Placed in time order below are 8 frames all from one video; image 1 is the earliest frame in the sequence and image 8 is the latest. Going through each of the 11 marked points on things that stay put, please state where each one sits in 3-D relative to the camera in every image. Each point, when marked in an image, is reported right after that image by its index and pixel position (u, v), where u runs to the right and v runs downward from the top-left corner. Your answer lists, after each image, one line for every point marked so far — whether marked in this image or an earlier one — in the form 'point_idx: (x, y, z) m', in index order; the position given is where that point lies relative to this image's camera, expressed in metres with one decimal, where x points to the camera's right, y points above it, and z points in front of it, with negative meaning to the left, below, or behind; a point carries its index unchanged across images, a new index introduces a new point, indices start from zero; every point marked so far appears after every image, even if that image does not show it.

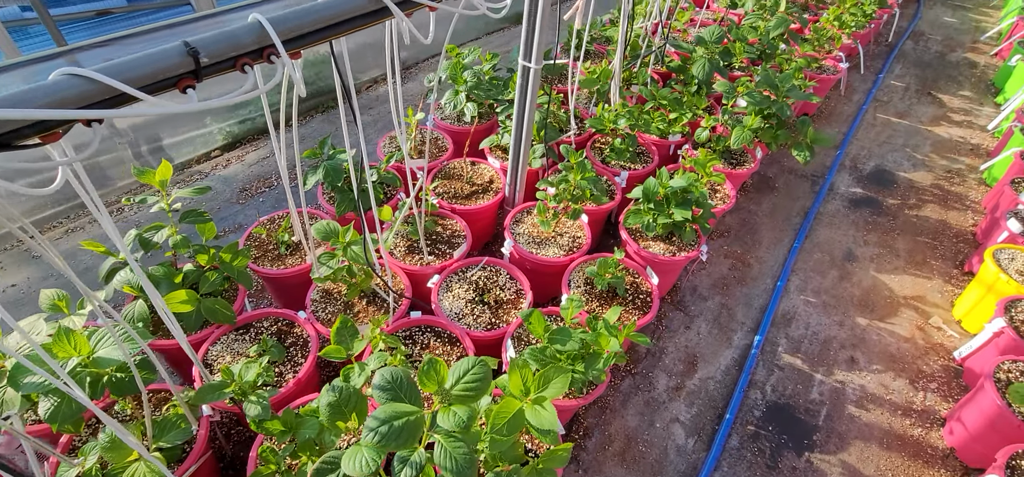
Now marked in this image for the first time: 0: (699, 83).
0: (+1.2, +1.0, +3.2) m
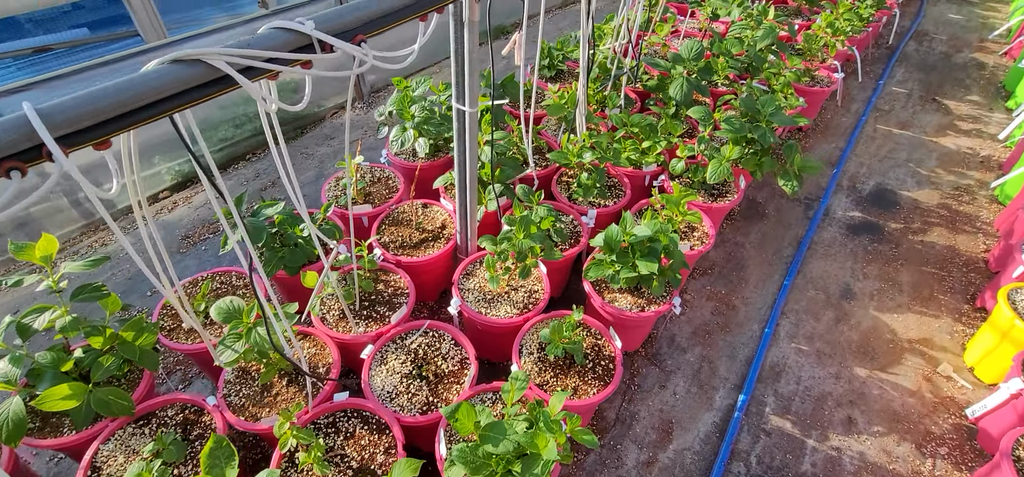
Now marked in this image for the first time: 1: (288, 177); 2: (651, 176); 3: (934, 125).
0: (+1.0, +0.8, +2.9) m
1: (-1.5, +0.4, +3.2) m
2: (+0.8, +0.3, +2.7) m
3: (+3.4, +0.9, +4.0) m
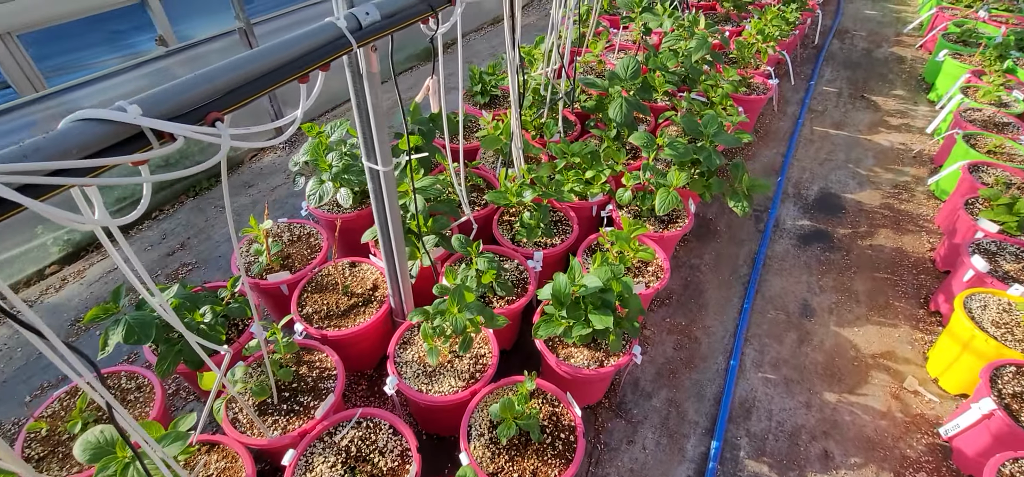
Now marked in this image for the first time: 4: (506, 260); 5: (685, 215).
0: (+0.6, +0.6, +2.8) m
1: (-1.8, 0.0, +2.9) m
2: (+0.4, +0.2, +2.5) m
3: (+2.9, +1.0, +4.0) m
4: (0.0, -0.1, +2.2) m
5: (+0.9, +0.1, +2.5) m
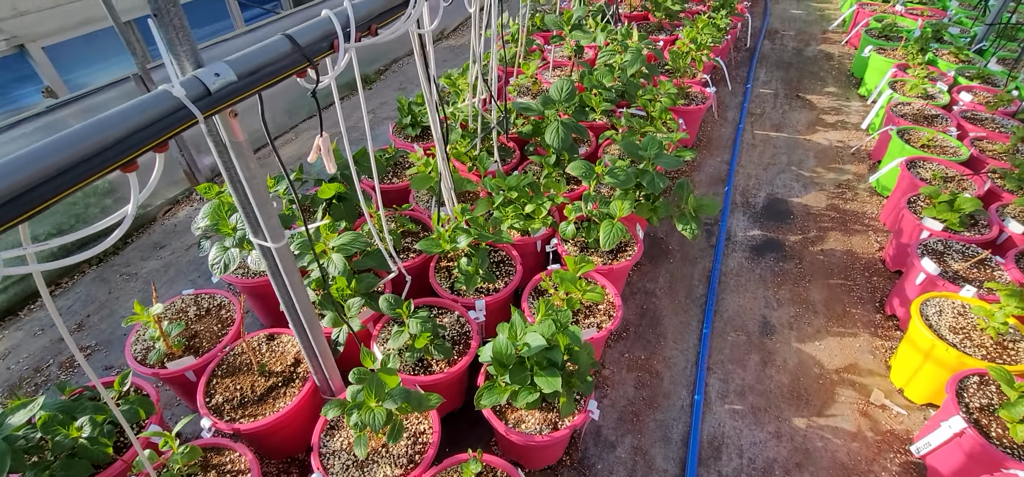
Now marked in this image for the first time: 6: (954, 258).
0: (+0.2, +0.5, +2.6) m
1: (-2.1, -0.4, +2.5) m
2: (+0.1, 0.0, +2.4) m
3: (+2.4, +1.0, +4.1) m
4: (-0.3, -0.3, +2.0) m
5: (+0.6, 0.0, +2.3) m
6: (+2.1, -0.1, +2.4) m
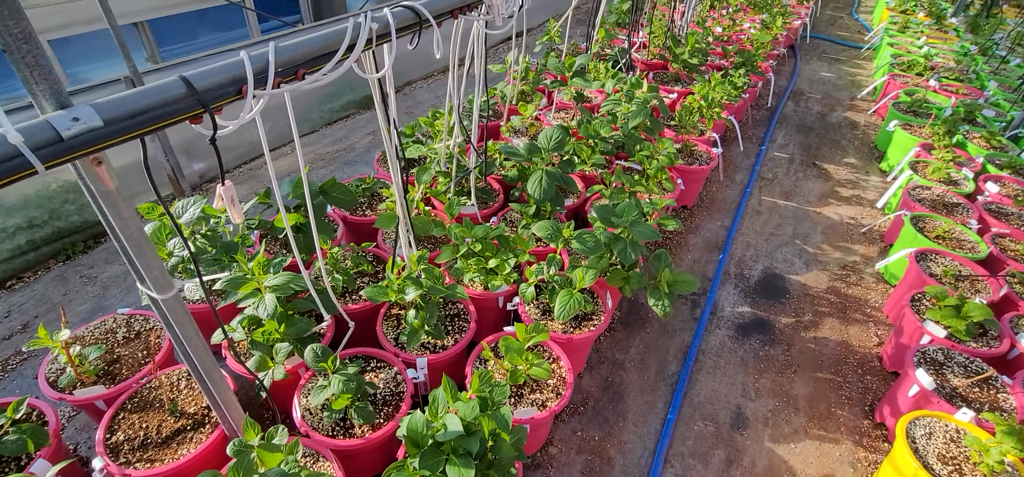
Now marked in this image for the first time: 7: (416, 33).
0: (+0.1, +0.2, +2.5) m
1: (-2.3, -0.4, +2.5) m
2: (0.0, -0.3, +2.2) m
3: (+2.4, +0.4, +3.9) m
4: (-0.5, -0.5, +1.9) m
5: (+0.4, -0.3, +2.2) m
6: (+1.9, -0.6, +2.1) m
7: (-0.3, +0.7, +1.6) m
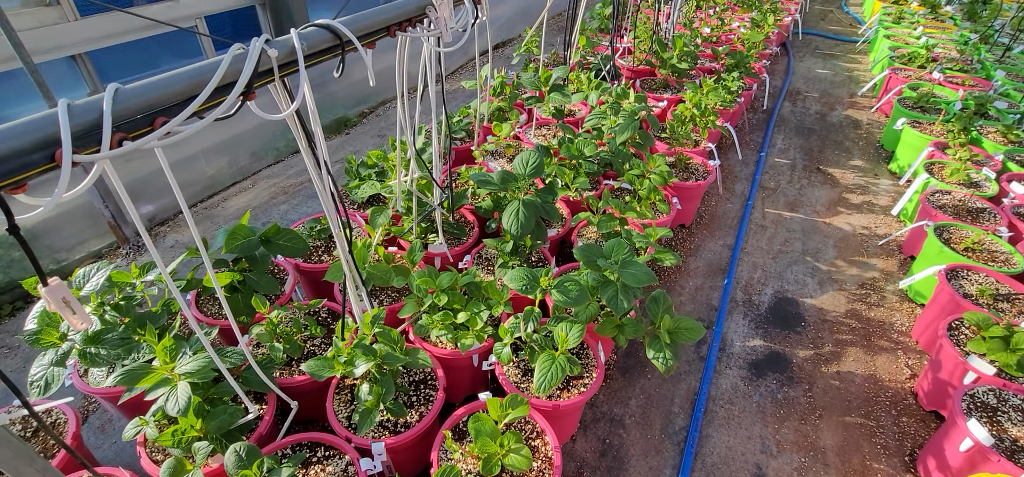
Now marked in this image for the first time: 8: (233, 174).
0: (0.0, 0.0, +2.2) m
1: (-2.4, -0.7, +2.2) m
2: (-0.1, -0.4, +1.9) m
3: (+2.3, +0.3, +3.6) m
4: (-0.6, -0.7, +1.6) m
5: (+0.3, -0.5, +1.8) m
6: (+1.9, -0.7, +1.8) m
7: (-0.5, +0.5, +1.3) m
8: (-2.0, +0.5, +3.5) m
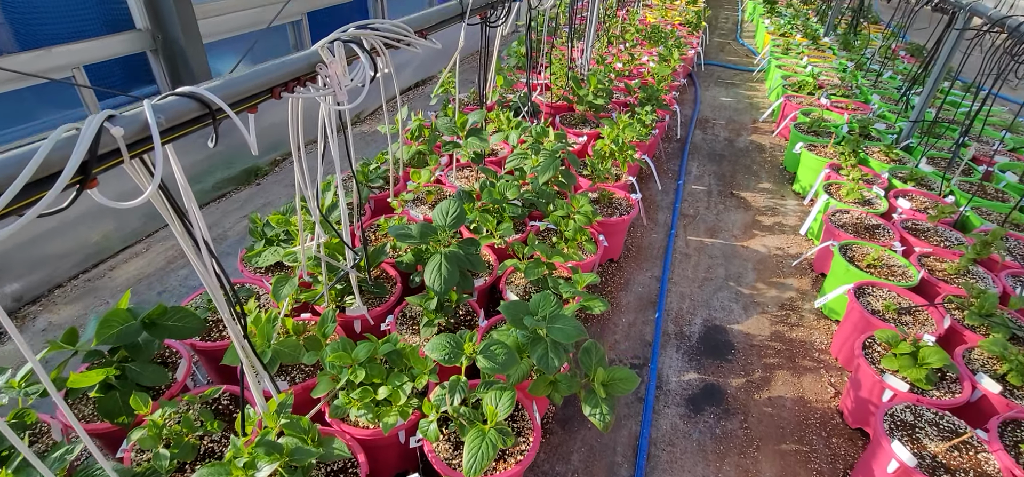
0: (-0.3, -0.2, +2.1) m
1: (-2.6, -1.1, +1.7) m
2: (-0.4, -0.7, +1.7) m
3: (+1.7, +0.1, +3.7) m
4: (-0.8, -0.9, +1.3) m
5: (+0.1, -0.7, +1.7) m
6: (+1.6, -0.8, +1.9) m
7: (-0.7, +0.3, +1.1) m
8: (-2.5, 0.0, +3.1) m
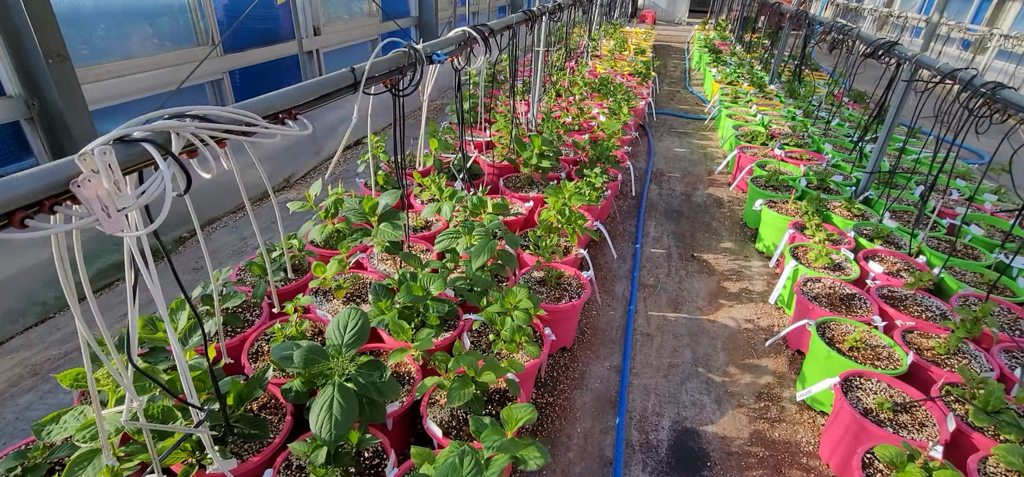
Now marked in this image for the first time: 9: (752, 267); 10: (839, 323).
0: (-0.6, -0.7, +1.6) m
1: (-2.9, -1.6, +1.0) m
2: (-0.6, -1.1, +1.2) m
3: (+1.3, -0.4, +3.4) m
4: (-1.0, -1.3, +0.8) m
5: (-0.2, -1.1, +1.2) m
6: (+1.4, -1.1, +1.5) m
7: (-0.9, -0.1, +0.6) m
8: (-2.8, -0.6, +2.5) m
9: (+1.8, -0.2, +3.7) m
10: (+1.7, -0.4, +2.6) m
